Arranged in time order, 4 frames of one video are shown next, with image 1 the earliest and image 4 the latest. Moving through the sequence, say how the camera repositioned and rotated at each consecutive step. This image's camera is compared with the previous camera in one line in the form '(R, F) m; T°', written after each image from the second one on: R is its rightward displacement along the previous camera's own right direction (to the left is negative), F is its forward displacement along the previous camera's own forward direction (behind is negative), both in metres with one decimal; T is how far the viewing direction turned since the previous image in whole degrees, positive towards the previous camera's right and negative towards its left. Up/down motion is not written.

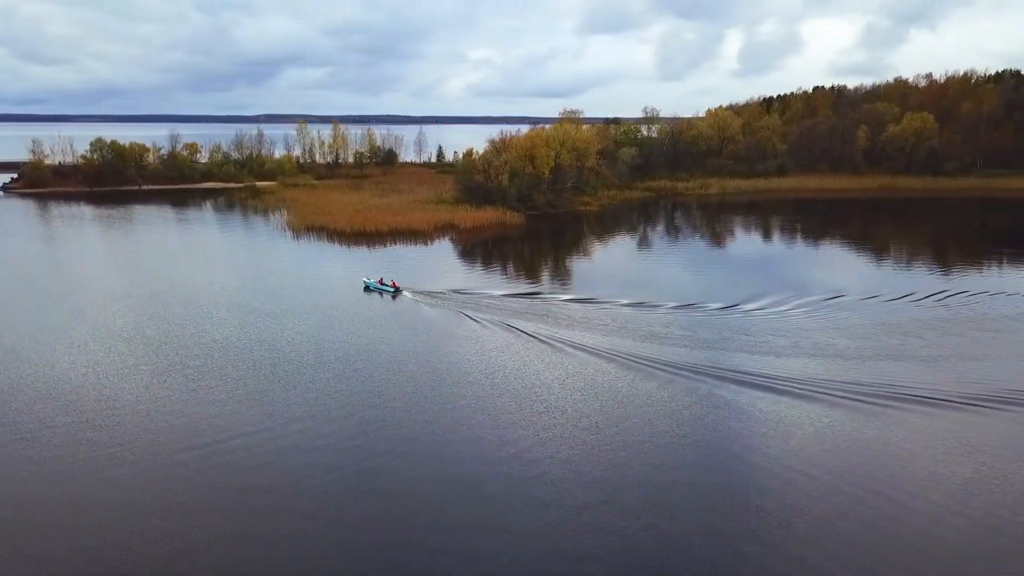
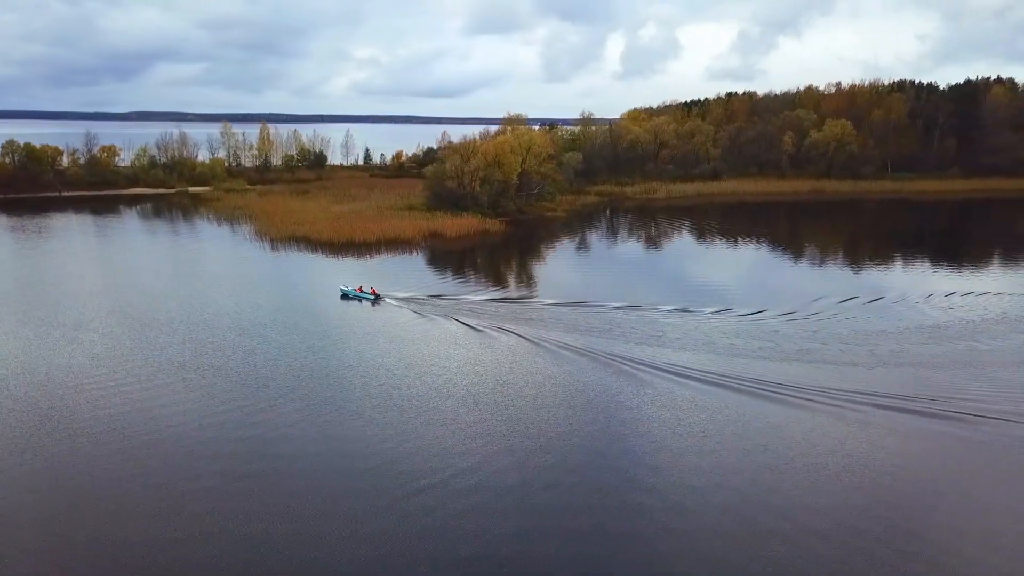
(-2.3, +0.4) m; +7°
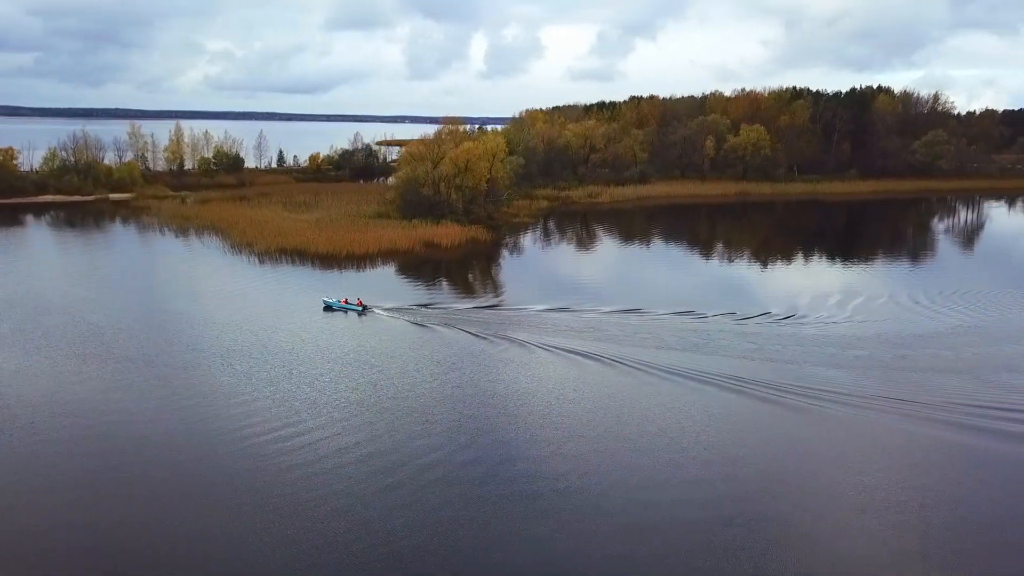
(-3.0, +0.3) m; +8°
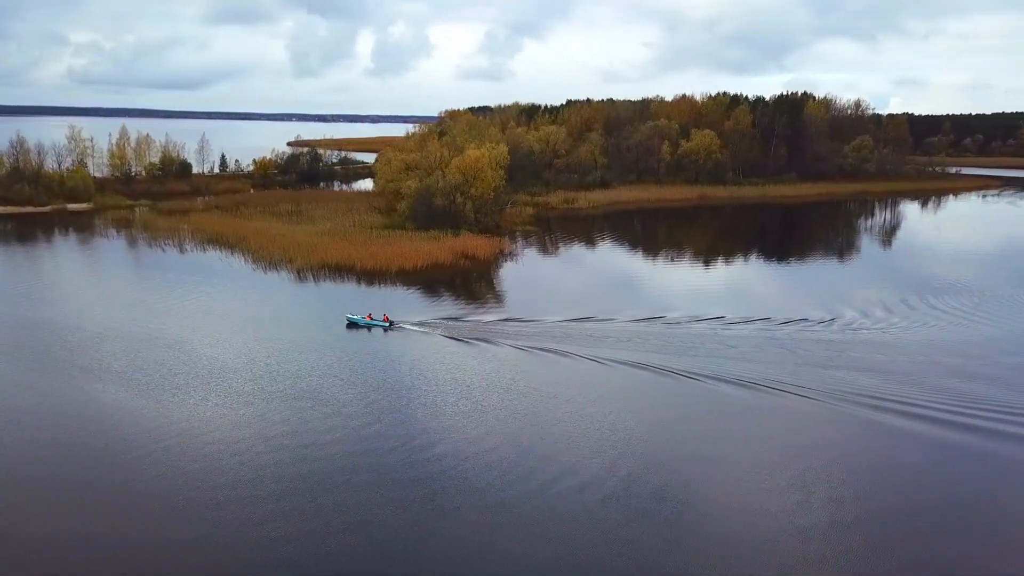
(-3.5, +0.1) m; +6°
